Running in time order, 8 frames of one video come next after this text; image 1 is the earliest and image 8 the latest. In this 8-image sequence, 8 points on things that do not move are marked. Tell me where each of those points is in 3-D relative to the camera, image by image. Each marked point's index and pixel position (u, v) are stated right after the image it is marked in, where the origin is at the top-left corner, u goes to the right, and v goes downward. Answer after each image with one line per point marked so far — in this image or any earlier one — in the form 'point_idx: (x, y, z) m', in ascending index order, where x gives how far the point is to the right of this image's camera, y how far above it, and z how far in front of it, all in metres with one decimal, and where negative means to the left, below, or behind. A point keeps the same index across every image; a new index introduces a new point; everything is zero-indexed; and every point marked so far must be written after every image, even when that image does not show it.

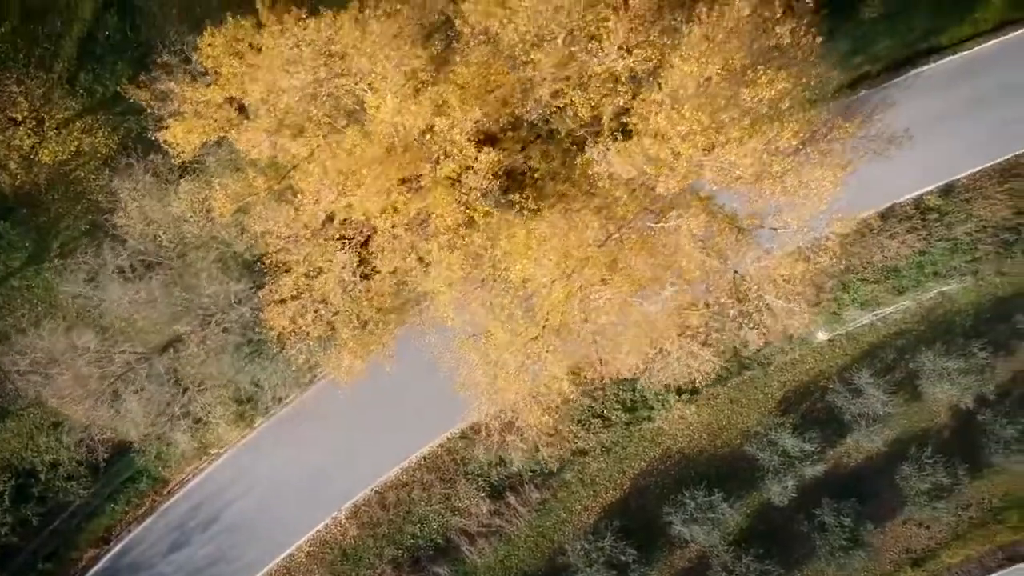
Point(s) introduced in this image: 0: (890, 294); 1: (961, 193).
0: (+5.4, -0.1, +16.1) m
1: (+6.2, +1.3, +15.8) m
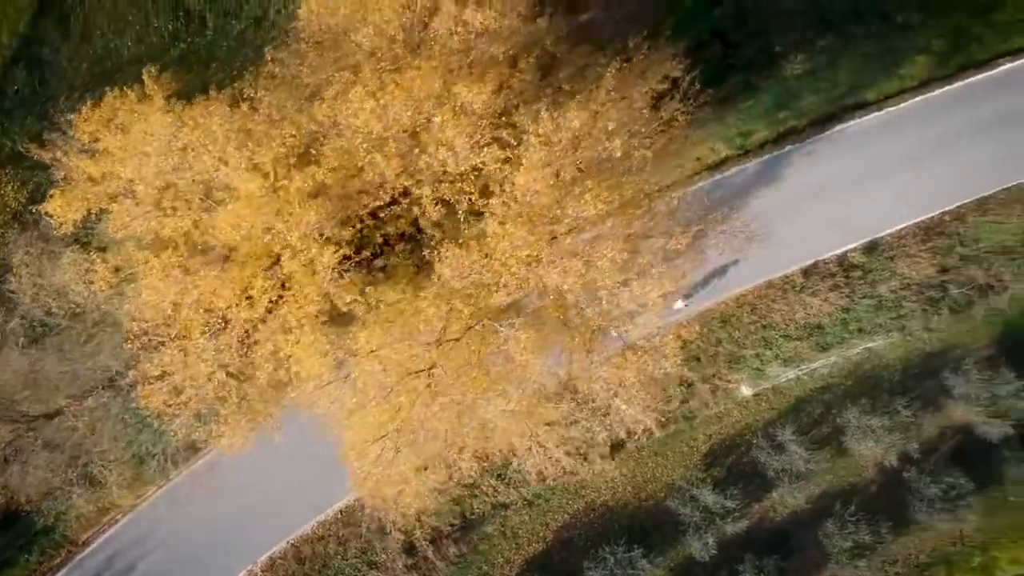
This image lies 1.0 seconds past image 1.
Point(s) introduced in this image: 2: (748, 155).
0: (+4.3, -0.9, +16.0) m
1: (+5.1, +0.5, +15.7) m
2: (+3.3, +1.8, +15.5) m
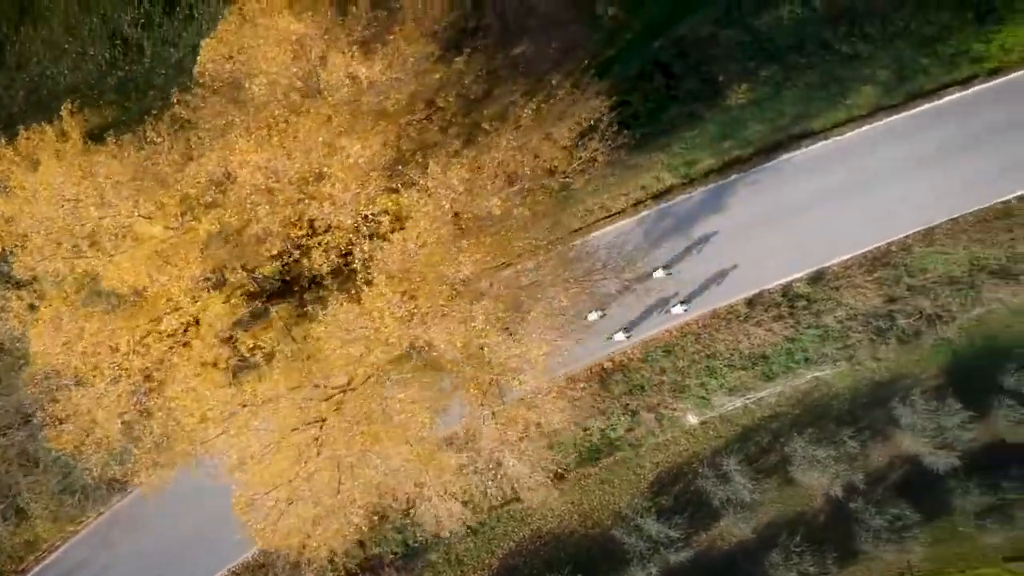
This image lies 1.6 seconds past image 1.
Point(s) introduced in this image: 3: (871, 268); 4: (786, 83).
0: (+3.5, -1.3, +15.9) m
1: (+4.4, +0.1, +15.6) m
2: (+2.5, +1.4, +15.4) m
3: (+4.9, +0.3, +15.7) m
4: (+3.7, +2.7, +15.0) m
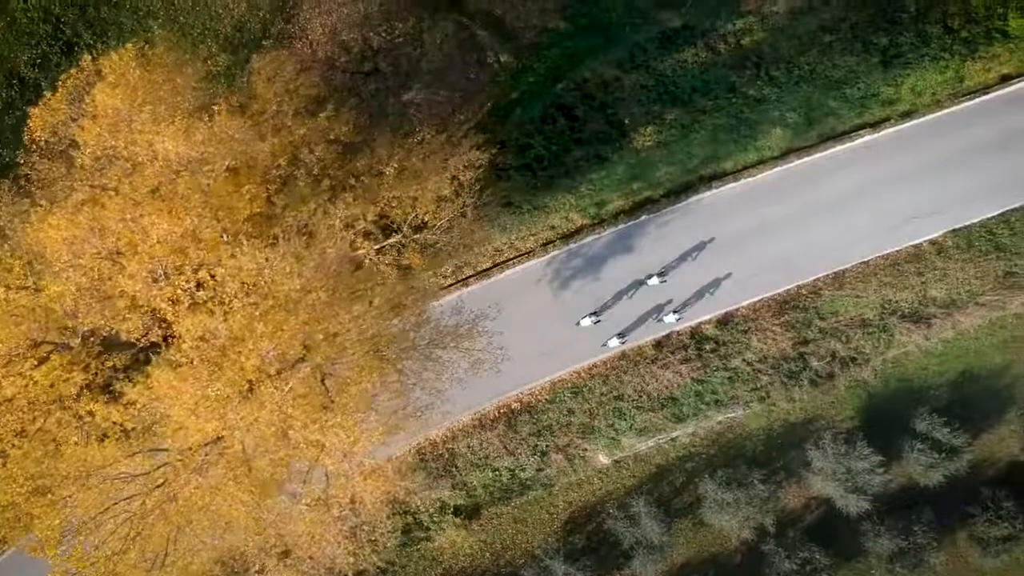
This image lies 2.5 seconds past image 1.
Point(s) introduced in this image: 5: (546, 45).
0: (+2.2, -1.9, +15.9) m
1: (+3.1, -0.5, +15.6) m
2: (+1.3, +0.9, +15.4) m
3: (+3.7, -0.3, +15.6) m
4: (+2.5, +2.1, +14.9) m
5: (+0.4, +3.1, +14.4) m
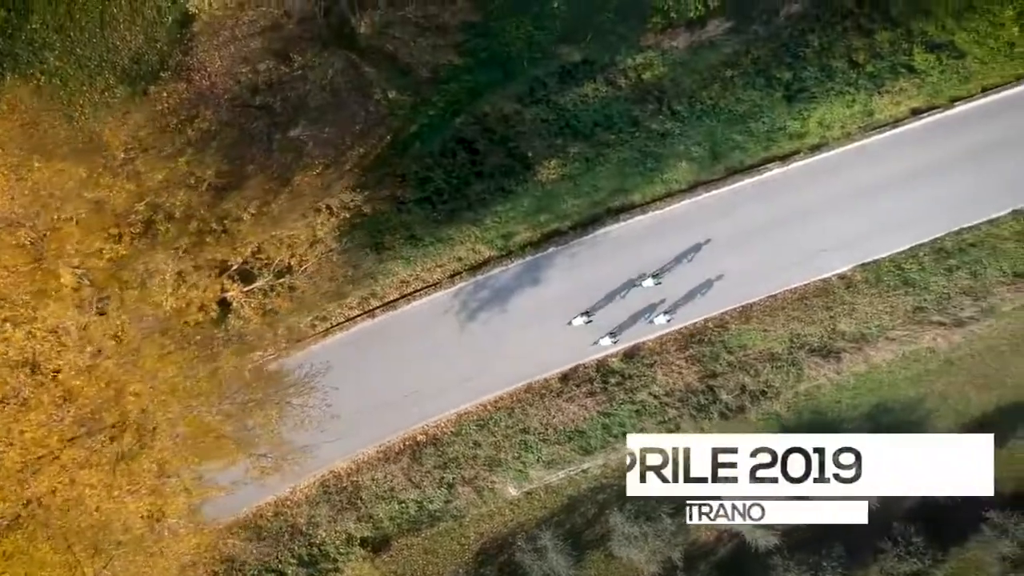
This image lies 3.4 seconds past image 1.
0: (+0.9, -2.3, +15.8) m
1: (+1.8, -0.9, +15.5) m
2: (0.0, +0.4, +15.3) m
3: (+2.4, -0.8, +15.5) m
4: (+1.2, +1.7, +14.8) m
5: (-0.9, +2.7, +14.4) m
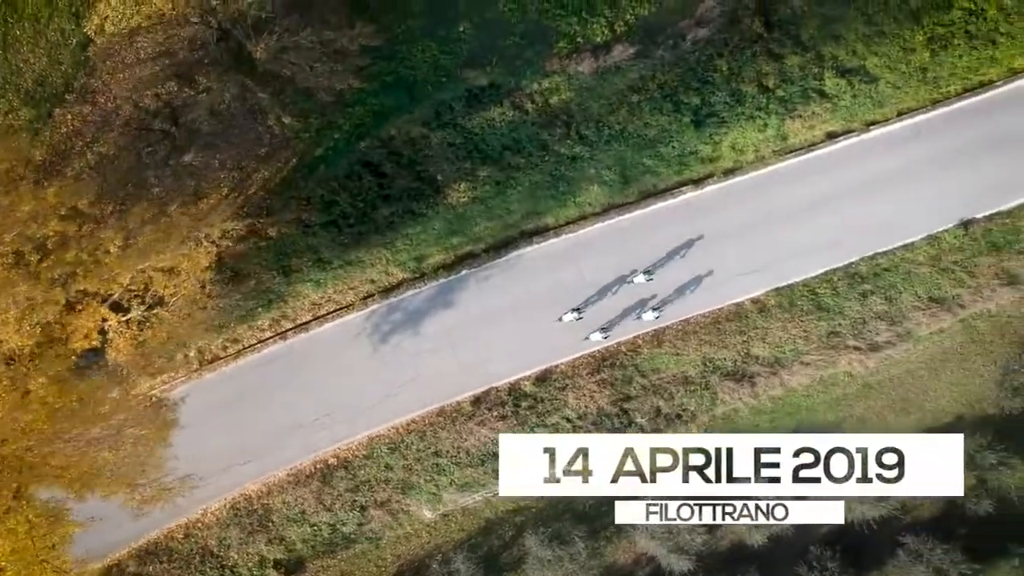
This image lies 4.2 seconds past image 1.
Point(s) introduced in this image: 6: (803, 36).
0: (-0.3, -2.6, +15.7) m
1: (+0.6, -1.3, +15.4) m
2: (-1.2, +0.1, +15.2) m
3: (+1.2, -1.1, +15.4) m
4: (0.0, +1.4, +14.7) m
5: (-2.1, +2.4, +14.3) m
6: (+3.7, +3.2, +14.4) m
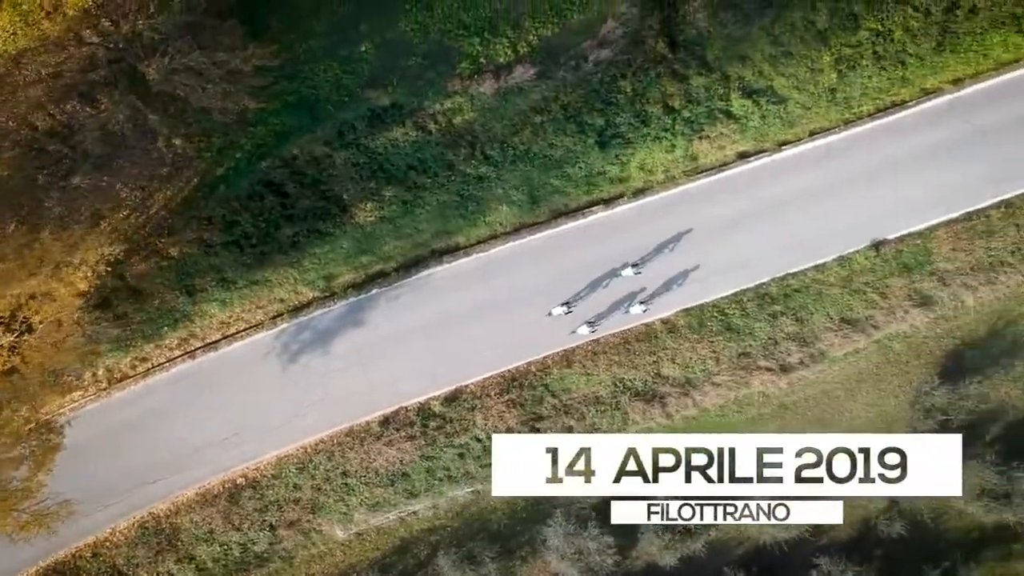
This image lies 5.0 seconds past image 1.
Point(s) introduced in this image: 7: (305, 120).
0: (-1.5, -2.9, +15.6) m
1: (-0.6, -1.5, +15.3) m
2: (-2.4, -0.2, +15.1) m
3: (0.0, -1.4, +15.4) m
4: (-1.2, +1.1, +14.7) m
5: (-3.3, +2.1, +14.2) m
6: (+2.5, +2.9, +14.3) m
7: (-2.6, +2.1, +14.3) m
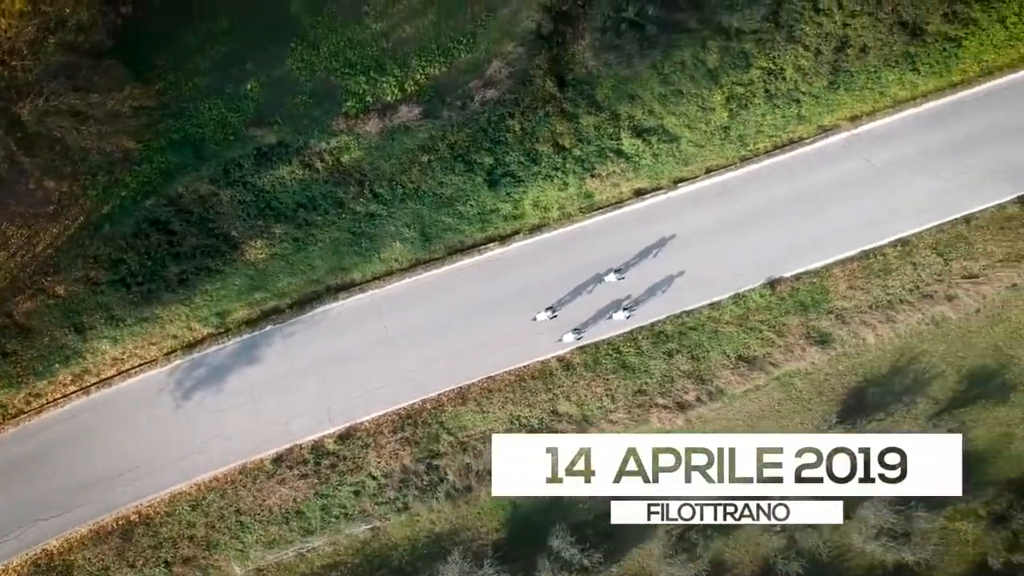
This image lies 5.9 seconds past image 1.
0: (-2.9, -3.4, +15.6) m
1: (-2.0, -2.0, +15.3) m
2: (-3.9, -0.6, +15.1) m
3: (-1.5, -1.9, +15.3) m
4: (-2.6, +0.6, +14.6) m
5: (-4.7, +1.6, +14.1) m
6: (+1.1, +2.4, +14.2) m
7: (-4.0, +1.6, +14.2) m
